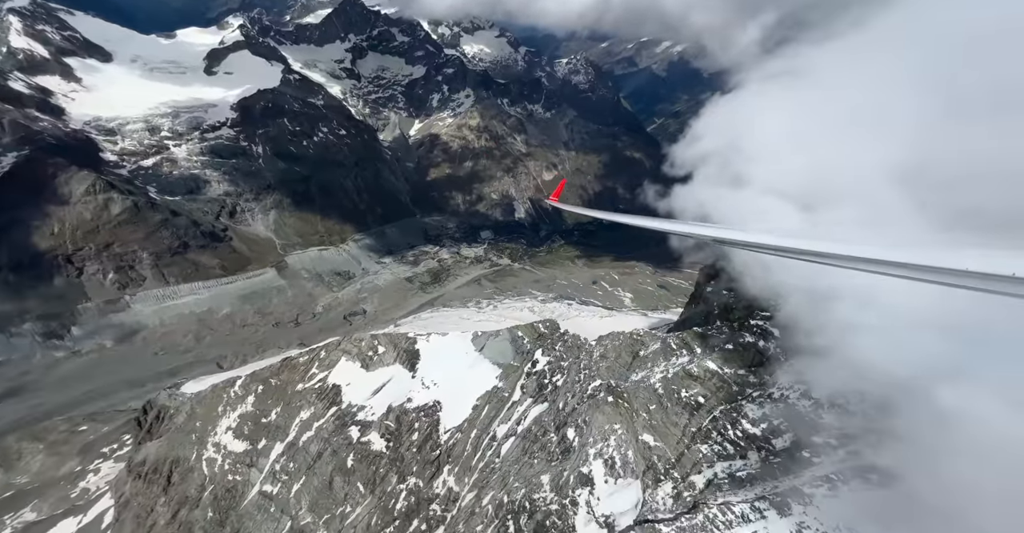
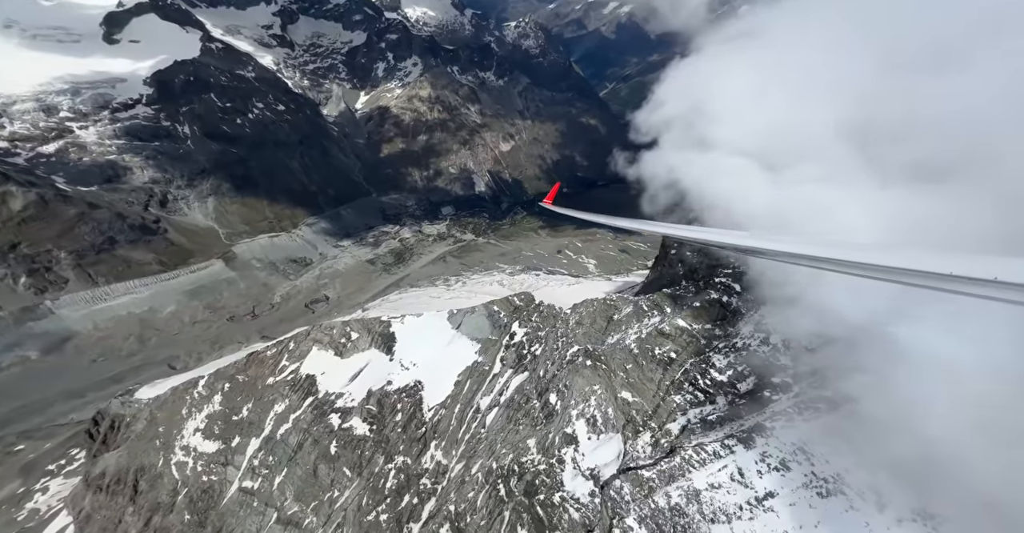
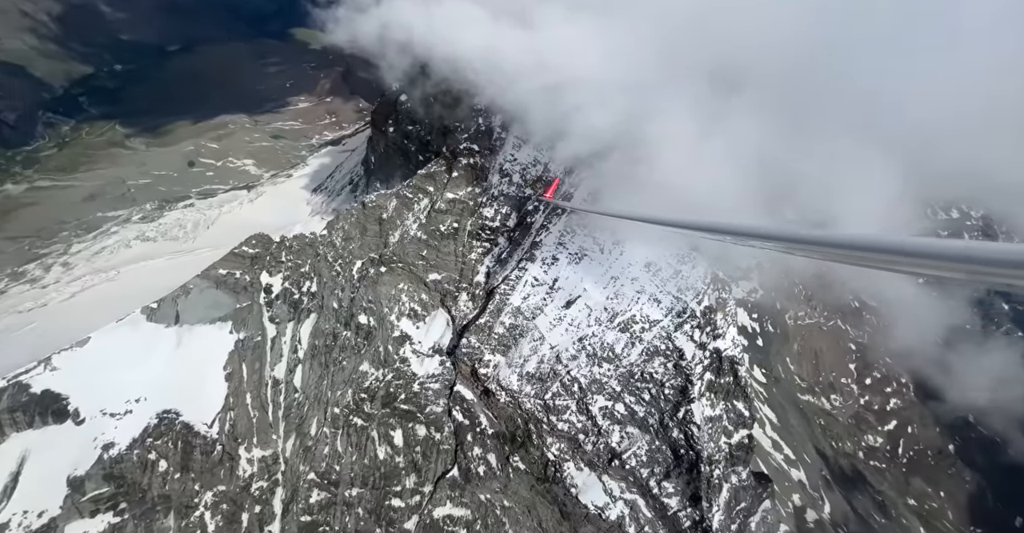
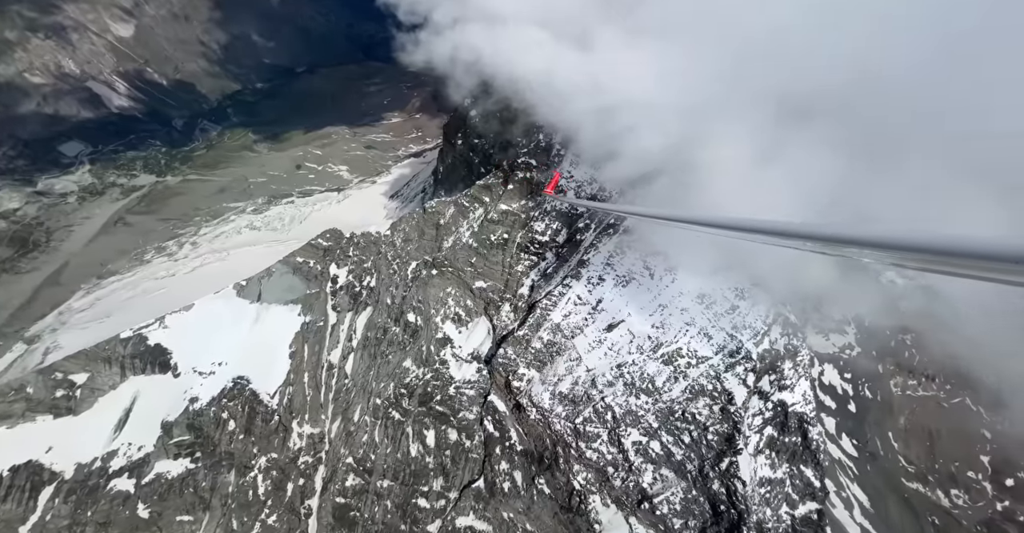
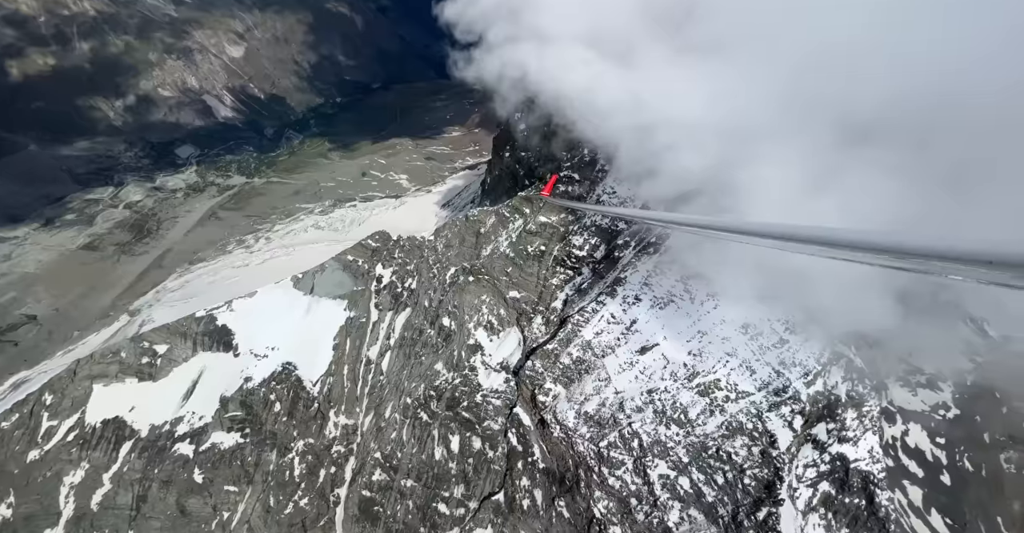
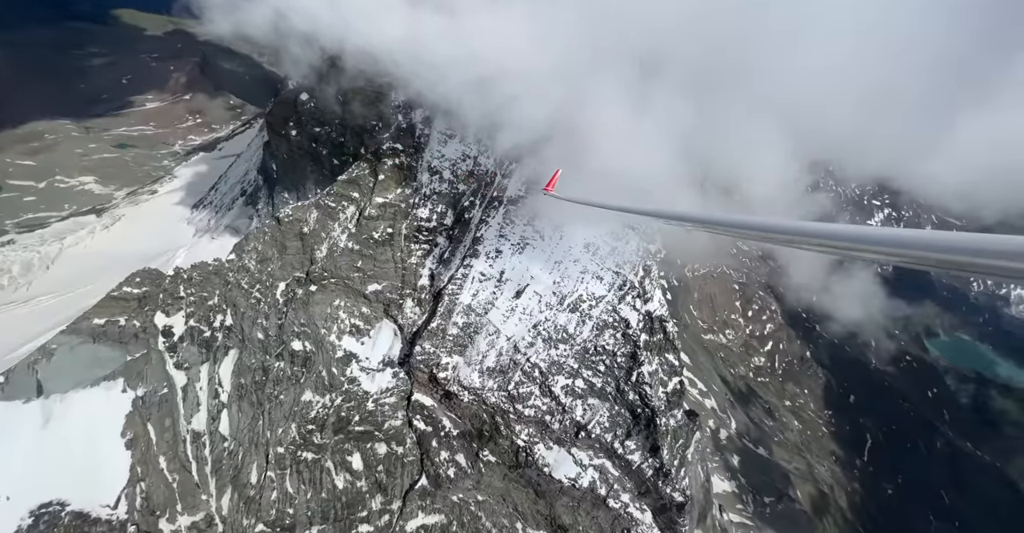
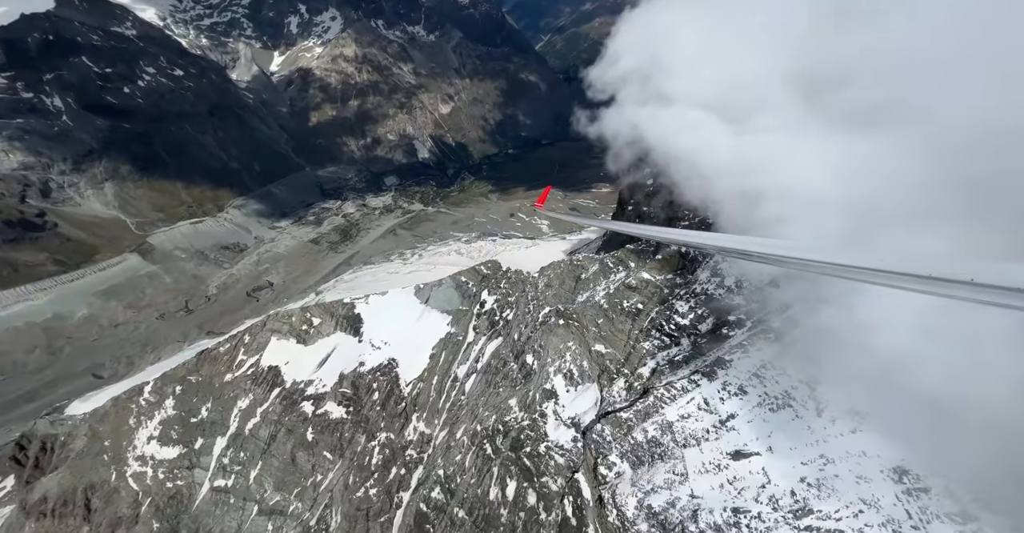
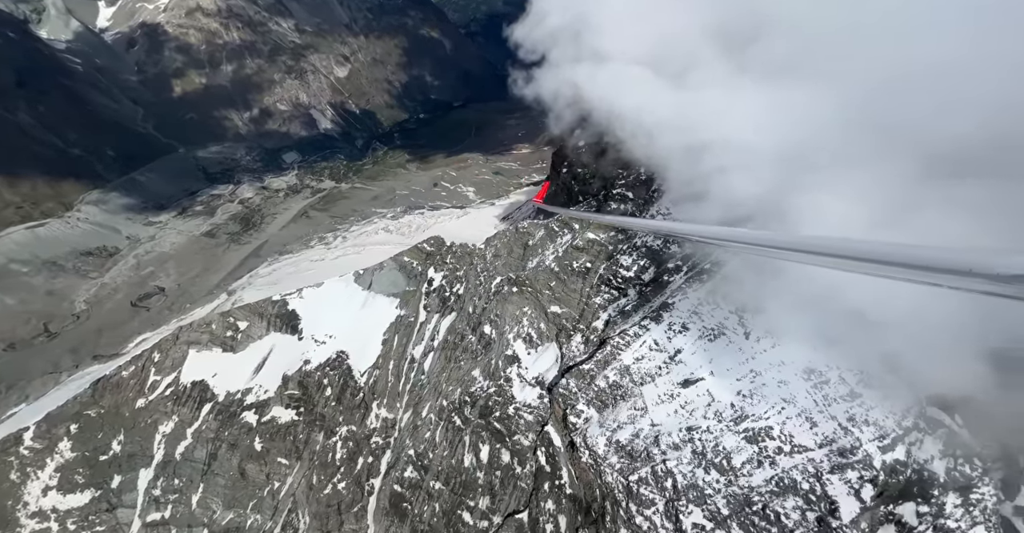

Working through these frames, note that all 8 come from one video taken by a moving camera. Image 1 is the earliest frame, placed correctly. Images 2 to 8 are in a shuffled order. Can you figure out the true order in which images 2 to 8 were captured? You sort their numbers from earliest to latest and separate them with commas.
2, 7, 8, 5, 4, 3, 6
